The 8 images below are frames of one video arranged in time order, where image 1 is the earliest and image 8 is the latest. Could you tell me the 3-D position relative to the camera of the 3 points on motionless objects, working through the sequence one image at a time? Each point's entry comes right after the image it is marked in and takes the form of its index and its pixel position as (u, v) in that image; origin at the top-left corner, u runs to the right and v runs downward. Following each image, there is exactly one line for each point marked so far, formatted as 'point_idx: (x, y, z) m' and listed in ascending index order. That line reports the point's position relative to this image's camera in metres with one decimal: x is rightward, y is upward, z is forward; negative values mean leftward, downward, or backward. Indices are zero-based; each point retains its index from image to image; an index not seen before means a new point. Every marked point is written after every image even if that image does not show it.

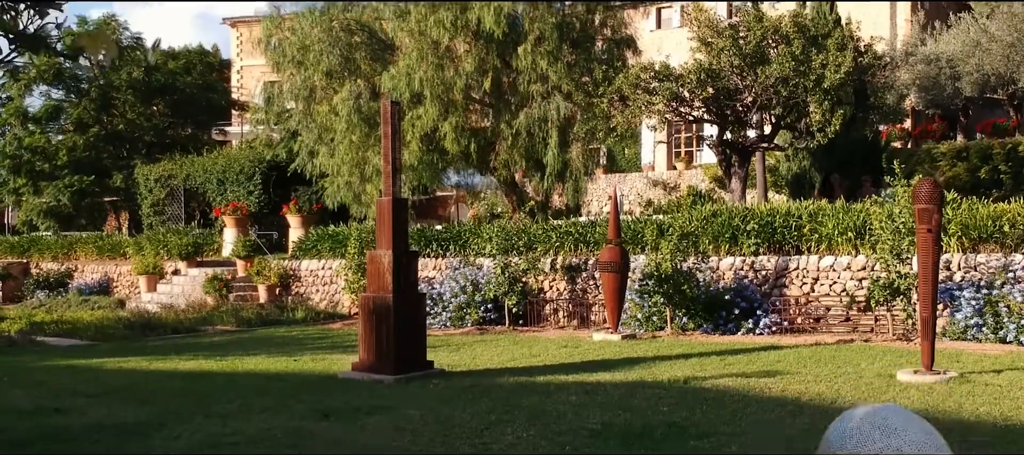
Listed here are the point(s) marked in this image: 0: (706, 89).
0: (+1.9, +1.3, +14.5) m
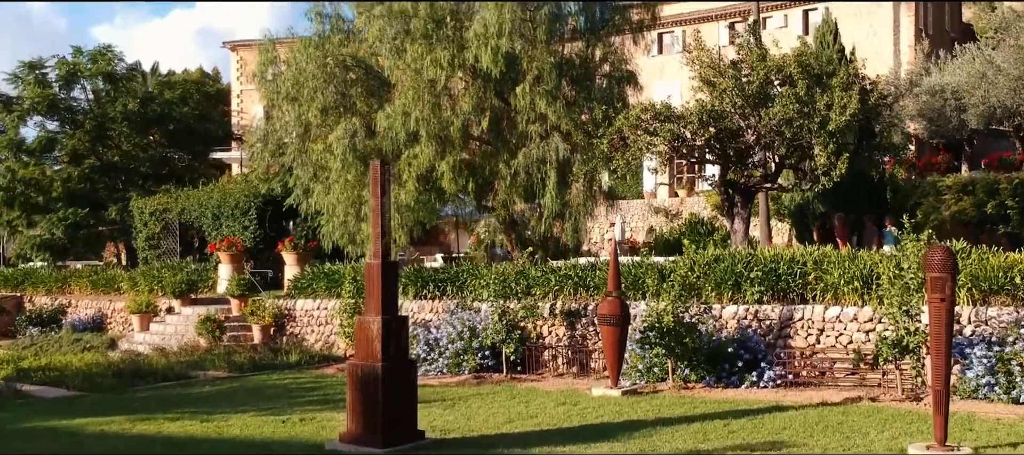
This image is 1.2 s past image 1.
0: (+1.9, +0.9, +14.2) m
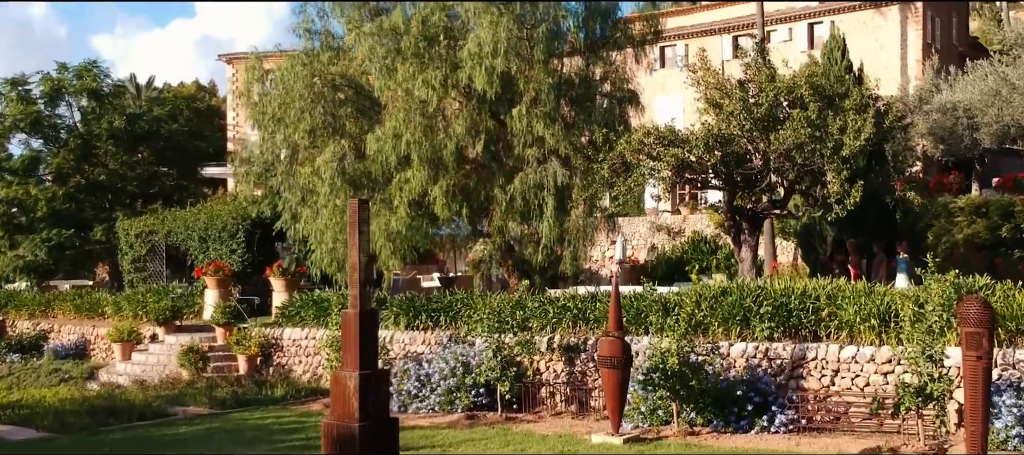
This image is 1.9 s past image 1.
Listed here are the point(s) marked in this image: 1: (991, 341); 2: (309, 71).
0: (+1.8, +0.6, +13.5) m
1: (+2.2, -0.5, +6.8) m
2: (-2.1, +1.6, +15.7) m
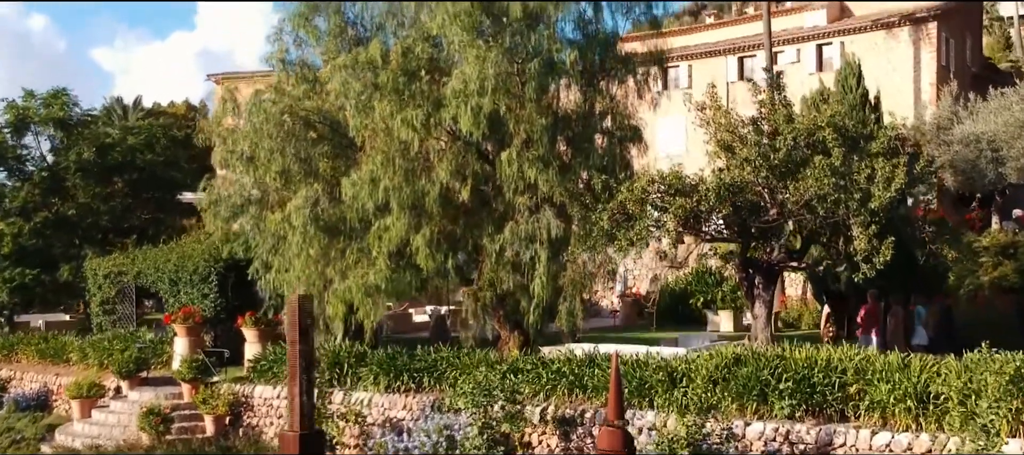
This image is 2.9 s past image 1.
0: (+1.7, +0.2, +12.1) m
1: (+2.1, -0.9, +5.4) m
2: (-2.2, +1.2, +14.4) m
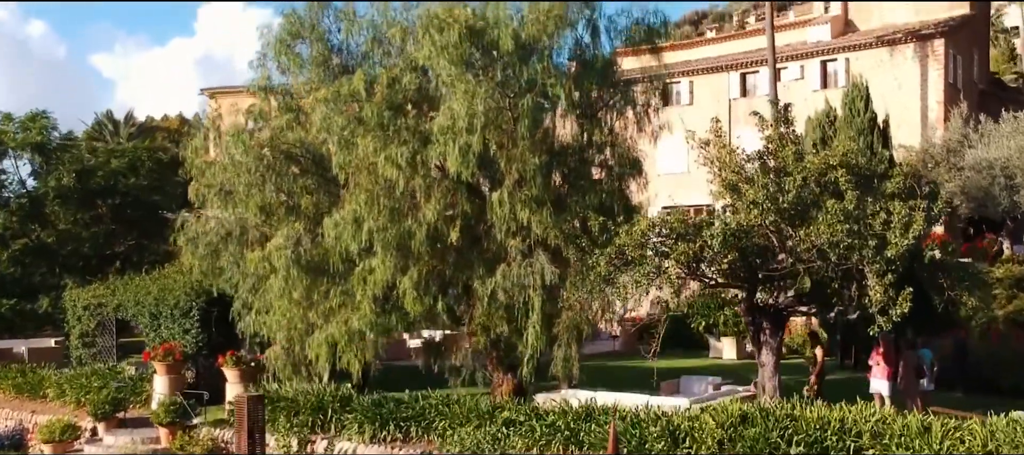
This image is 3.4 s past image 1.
0: (+1.7, -0.2, +11.4) m
1: (+2.0, -1.2, +4.6) m
2: (-2.3, +0.8, +13.6) m
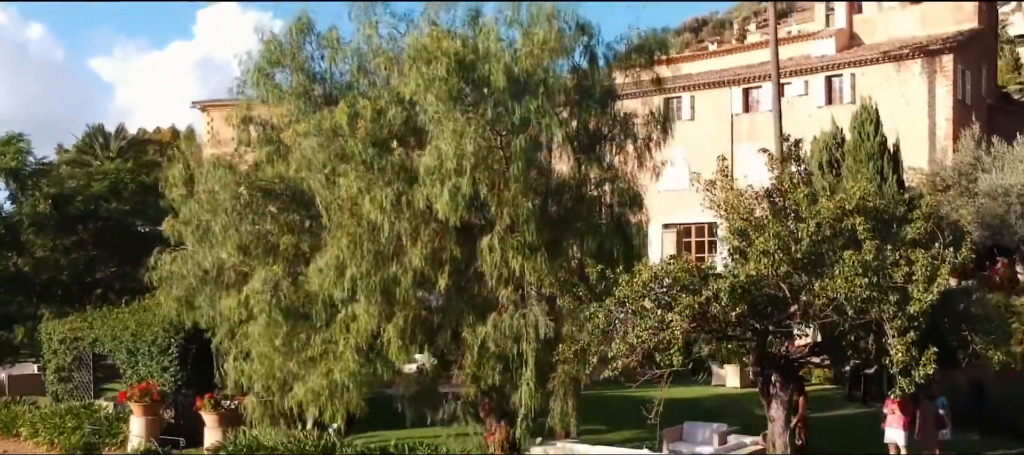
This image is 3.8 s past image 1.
0: (+1.6, -0.5, +10.5) m
1: (+2.0, -1.6, +3.8) m
2: (-2.3, +0.4, +12.8) m
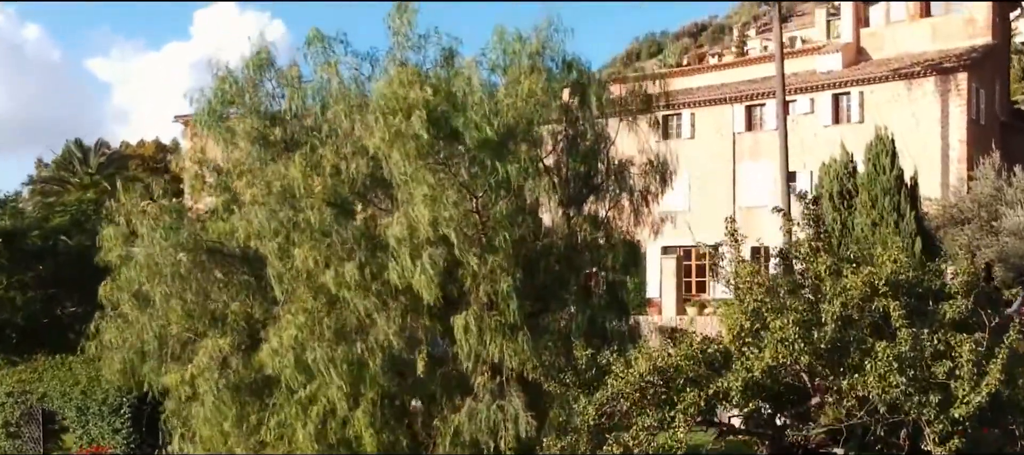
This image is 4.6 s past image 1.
0: (+1.5, -1.0, +9.1) m
1: (+1.8, -2.1, +2.3) m
2: (-2.5, -0.1, +11.3) m
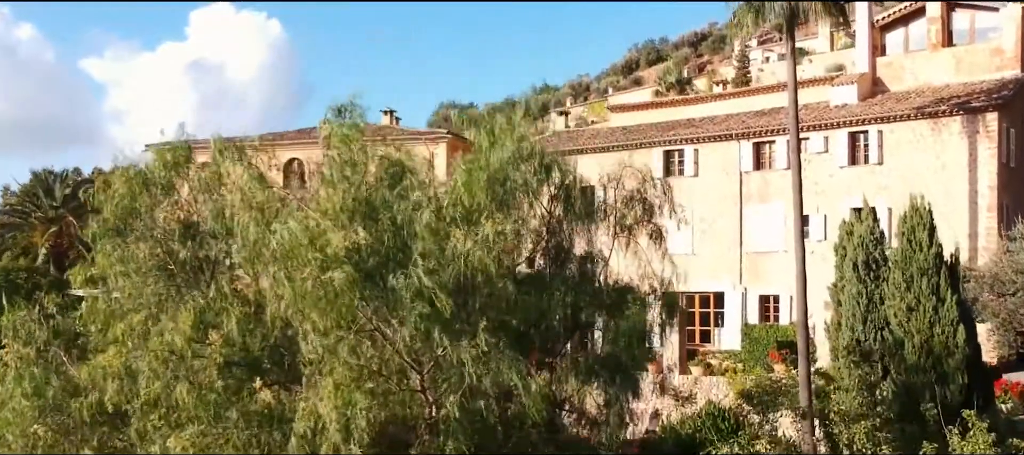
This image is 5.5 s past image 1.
0: (+1.3, -2.0, +6.6) m
1: (+1.6, -3.0, -0.1) m
2: (-2.7, -1.0, +8.9) m
